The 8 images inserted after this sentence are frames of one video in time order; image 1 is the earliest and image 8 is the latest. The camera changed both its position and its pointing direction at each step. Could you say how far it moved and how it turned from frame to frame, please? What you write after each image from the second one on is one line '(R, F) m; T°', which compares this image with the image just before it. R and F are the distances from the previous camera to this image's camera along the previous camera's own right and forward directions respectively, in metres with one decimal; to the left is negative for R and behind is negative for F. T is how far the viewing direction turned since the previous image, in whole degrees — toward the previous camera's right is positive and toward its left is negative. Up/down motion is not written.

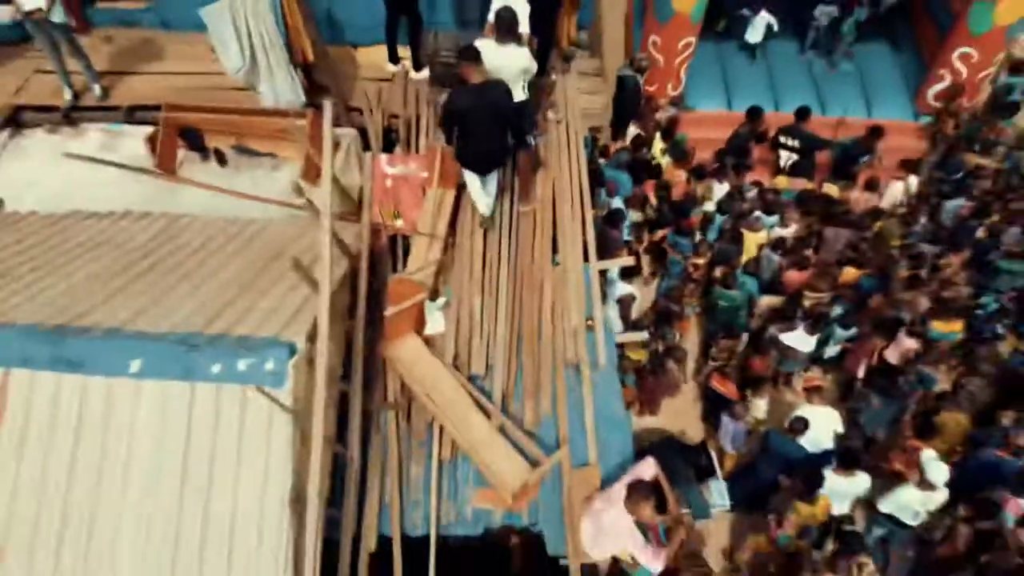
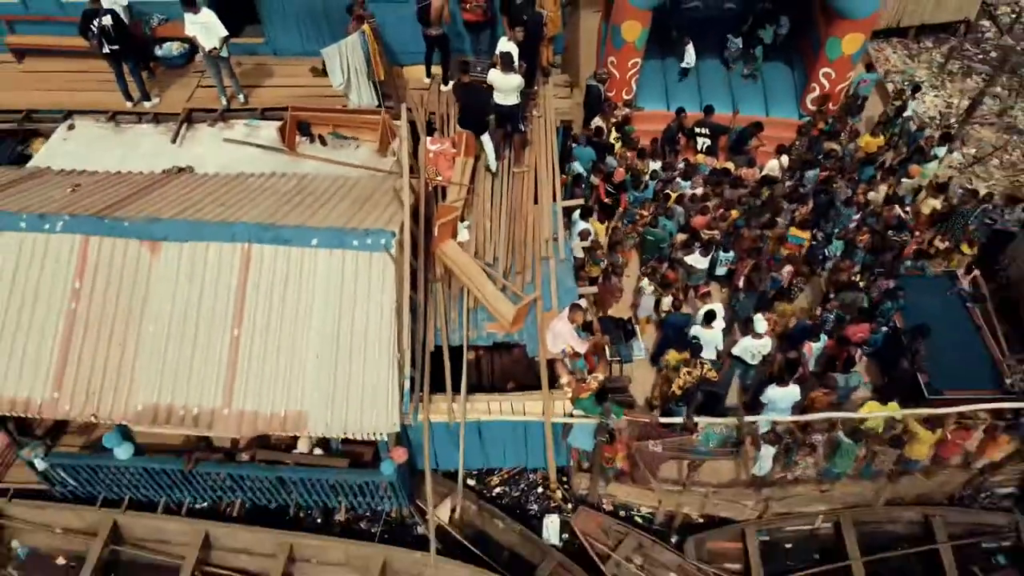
(+0.1, -4.1) m; 0°
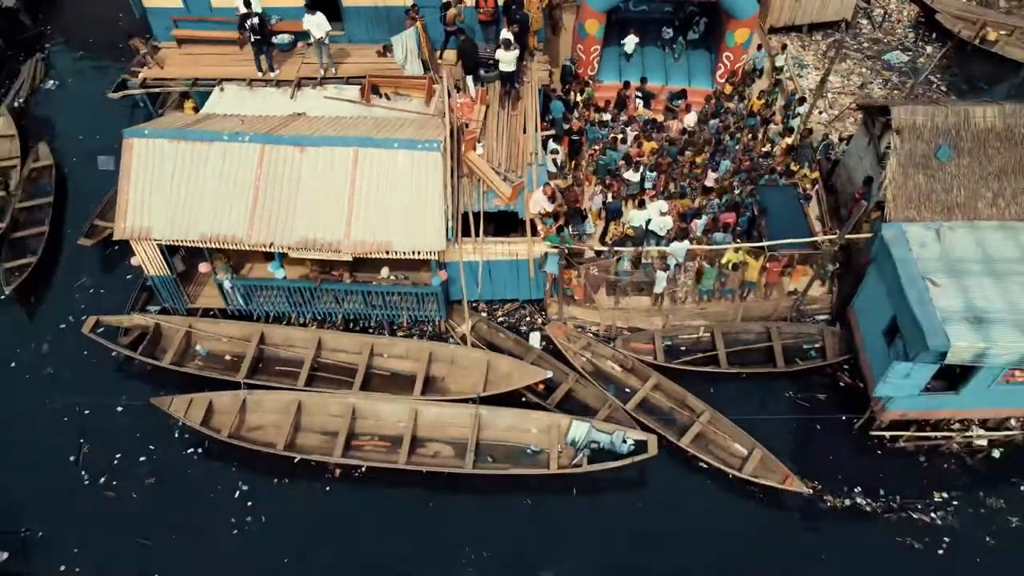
(+0.1, -6.2) m; 0°
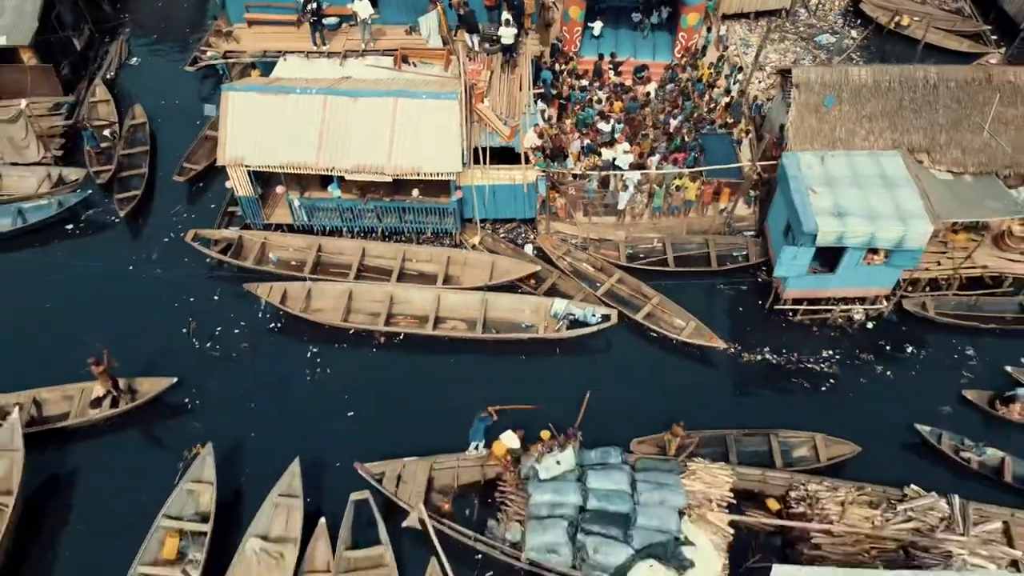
(0.0, -5.1) m; 0°
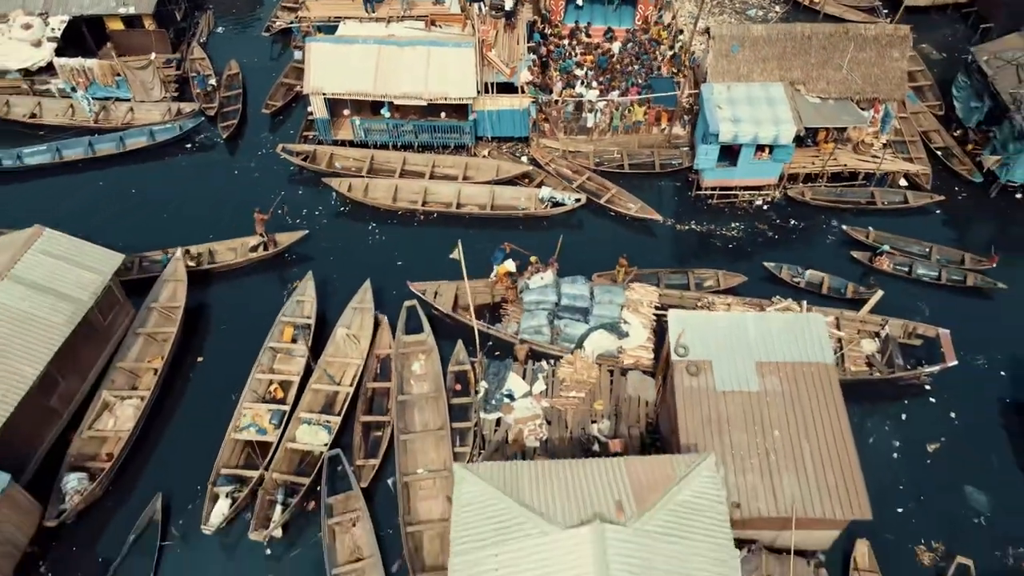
(0.0, -8.2) m; 0°
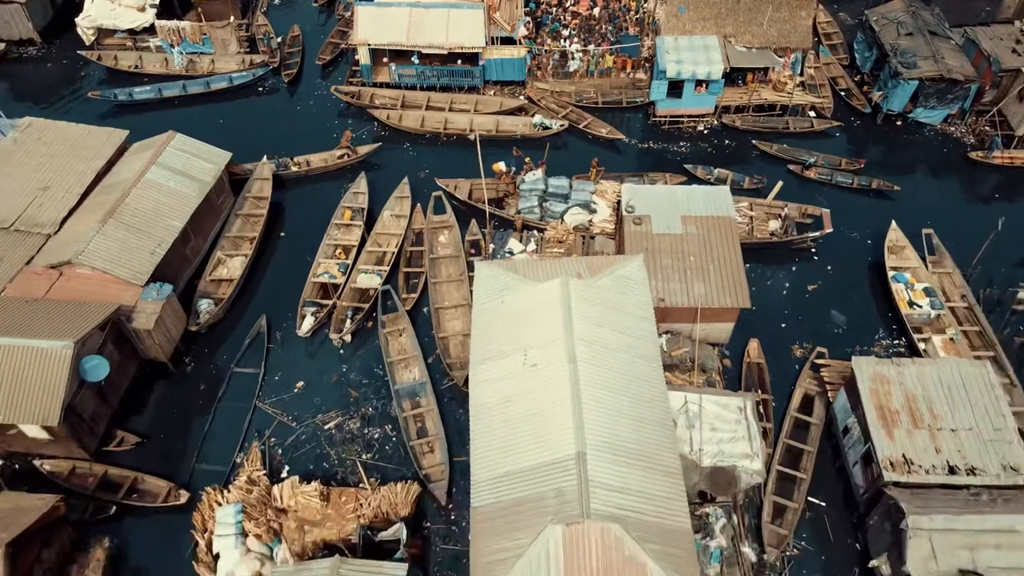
(0.0, -8.7) m; 0°
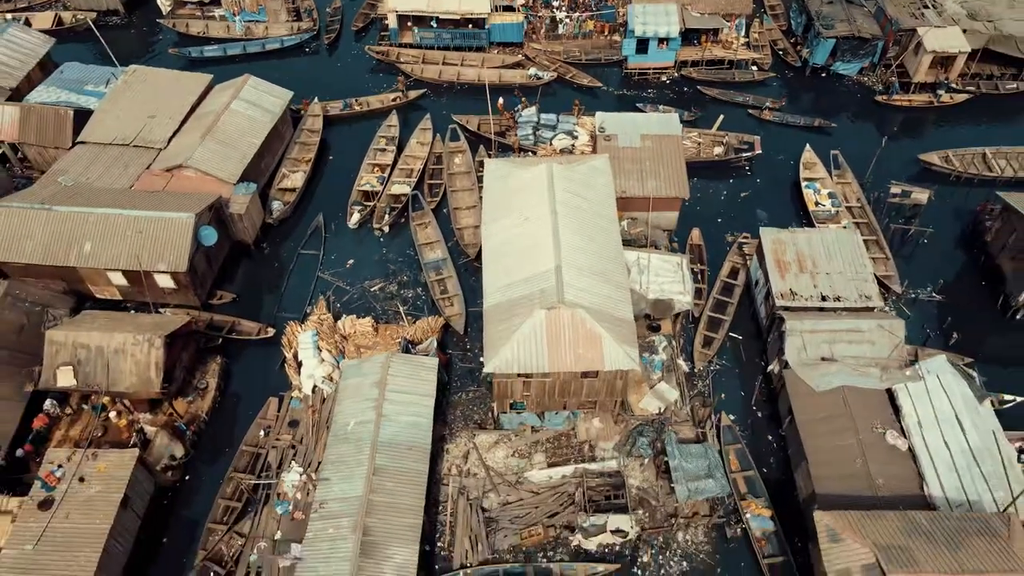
(0.0, -8.9) m; 0°
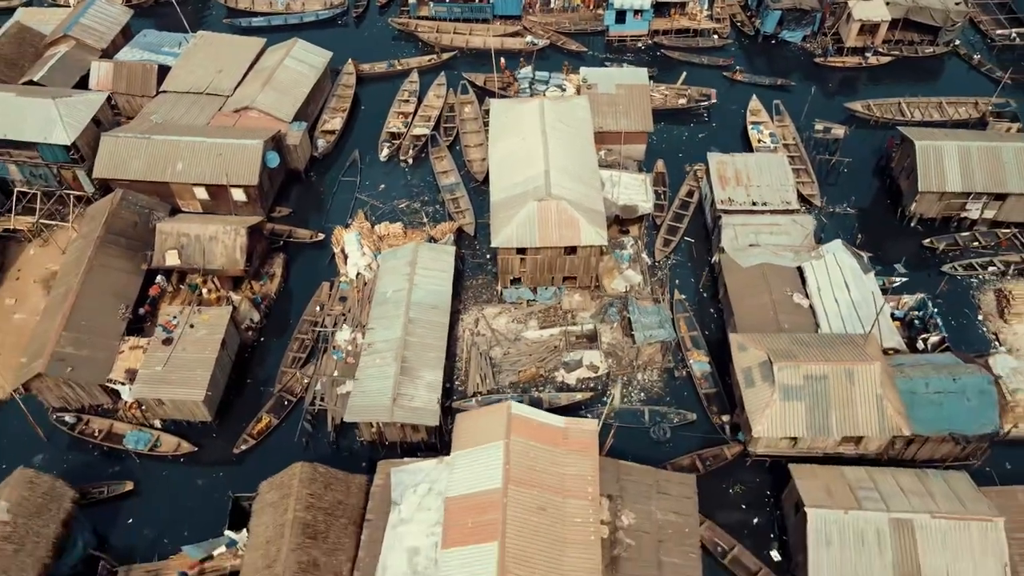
(0.0, -8.8) m; 0°
